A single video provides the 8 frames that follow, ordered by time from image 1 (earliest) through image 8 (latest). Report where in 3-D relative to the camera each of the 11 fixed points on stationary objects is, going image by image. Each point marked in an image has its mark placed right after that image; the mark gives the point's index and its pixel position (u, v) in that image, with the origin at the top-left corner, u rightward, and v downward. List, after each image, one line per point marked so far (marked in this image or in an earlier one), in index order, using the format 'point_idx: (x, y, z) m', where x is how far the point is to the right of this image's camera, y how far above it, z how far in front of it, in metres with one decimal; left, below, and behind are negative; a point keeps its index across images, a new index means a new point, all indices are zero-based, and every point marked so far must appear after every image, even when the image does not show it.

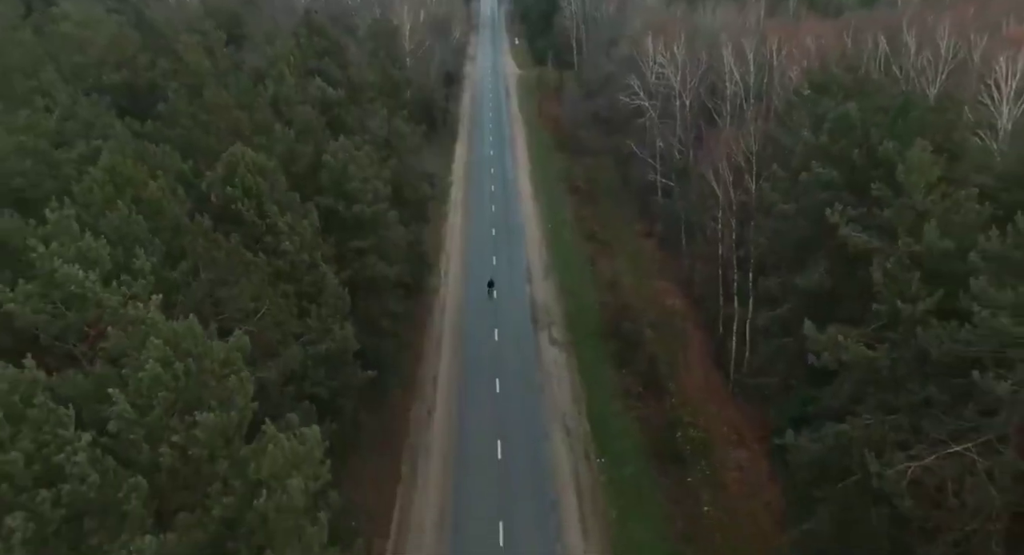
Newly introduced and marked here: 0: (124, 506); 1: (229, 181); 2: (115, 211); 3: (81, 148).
0: (-5.1, -3.0, +9.3) m
1: (-7.0, +2.3, +17.4) m
2: (-7.8, +1.3, +14.0) m
3: (-10.9, +3.1, +17.7) m
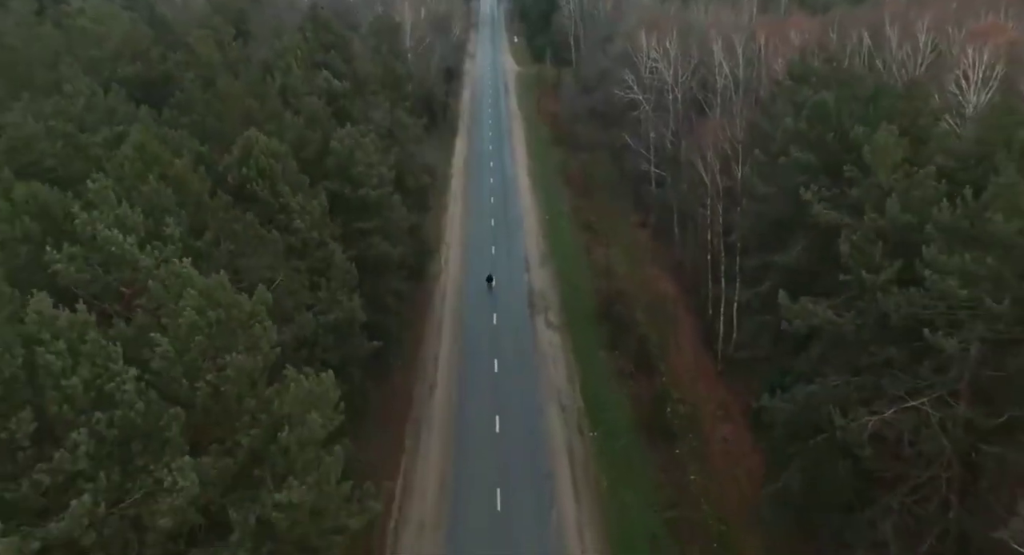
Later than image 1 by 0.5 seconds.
0: (-5.3, -2.3, +10.7) m
1: (-7.1, +2.9, +18.7) m
2: (-7.9, +2.0, +15.4) m
3: (-11.0, +3.8, +19.1) m
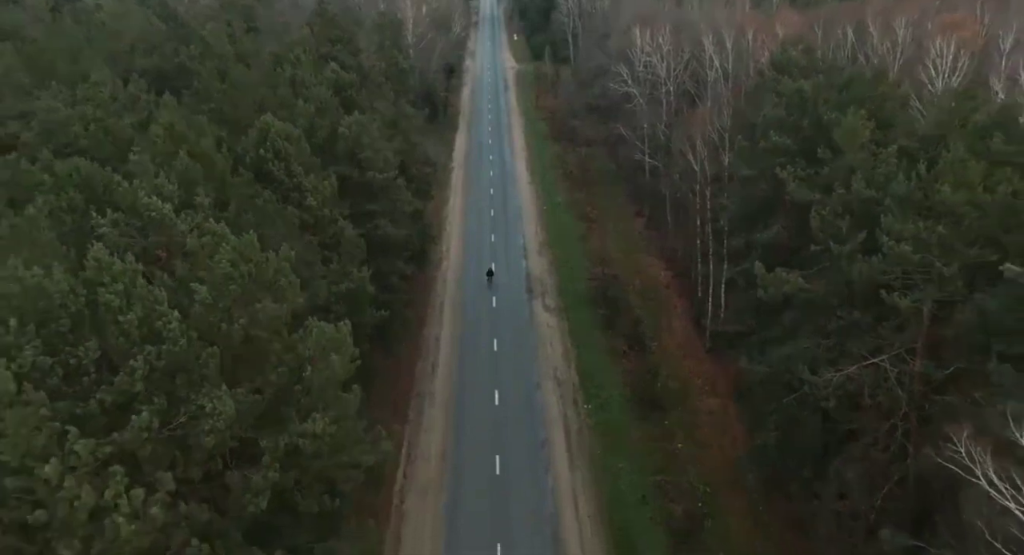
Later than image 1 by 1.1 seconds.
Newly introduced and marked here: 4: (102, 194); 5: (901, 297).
0: (-5.3, -1.6, +12.3) m
1: (-7.2, +3.7, +20.3) m
2: (-8.0, +2.8, +17.0) m
3: (-11.1, +4.6, +20.7) m
4: (-9.3, +1.8, +15.7) m
5: (+9.3, -0.5, +17.0) m
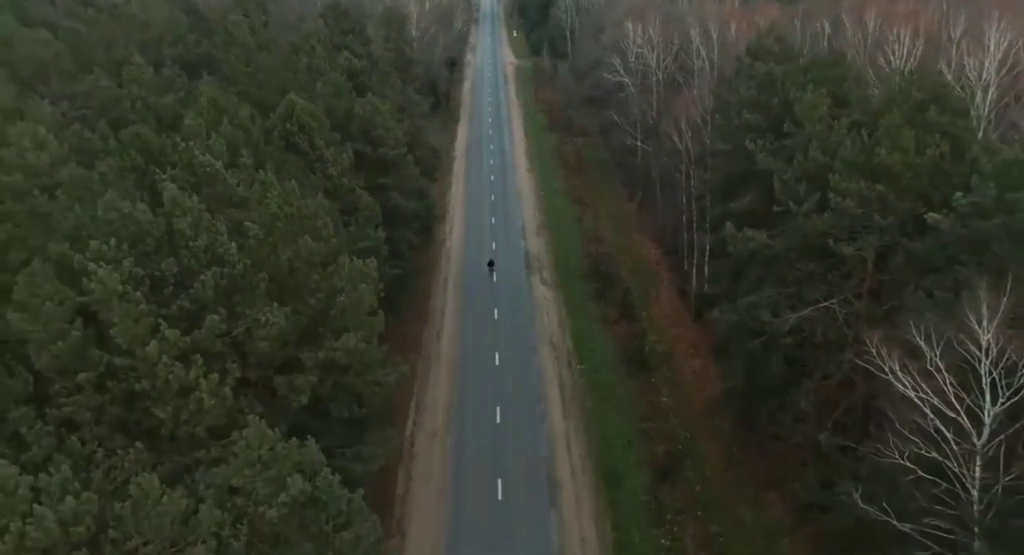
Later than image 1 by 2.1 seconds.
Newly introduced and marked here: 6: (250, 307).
0: (-5.4, -0.2, +15.1) m
1: (-7.2, +5.1, +23.0) m
2: (-8.0, +4.1, +19.7) m
3: (-11.1, +5.9, +23.4) m
4: (-9.3, +3.2, +18.4) m
5: (+9.3, +0.9, +19.7) m
6: (-5.4, -0.6, +14.9) m
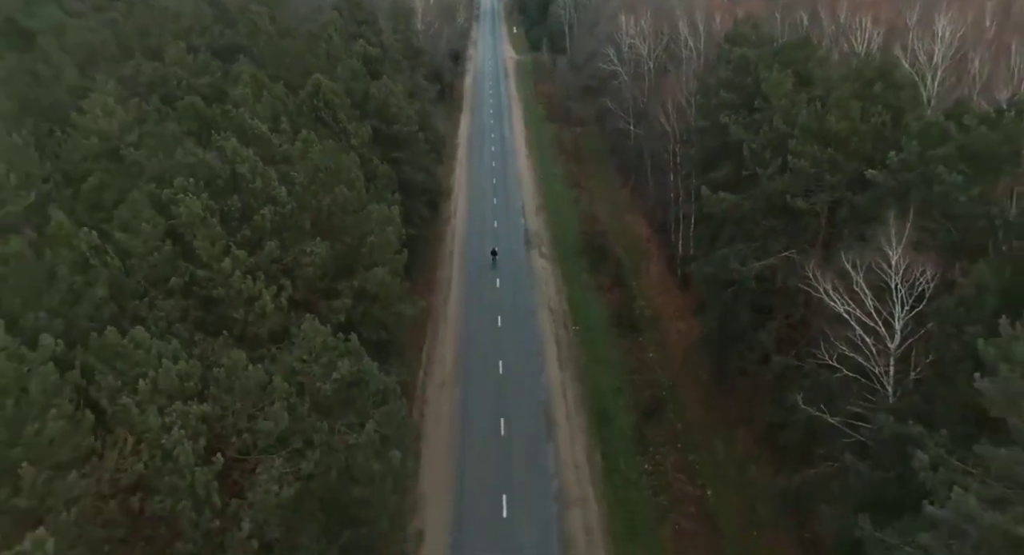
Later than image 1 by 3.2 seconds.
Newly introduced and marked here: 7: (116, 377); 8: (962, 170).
0: (-5.3, +1.3, +18.2) m
1: (-7.2, +6.6, +26.2) m
2: (-8.0, +5.7, +22.8) m
3: (-11.1, +7.5, +26.5) m
4: (-9.3, +4.7, +21.6) m
5: (+9.3, +2.4, +22.9) m
6: (-5.4, +0.9, +18.0) m
7: (-6.6, -1.7, +11.9) m
8: (+10.7, +2.5, +17.0) m
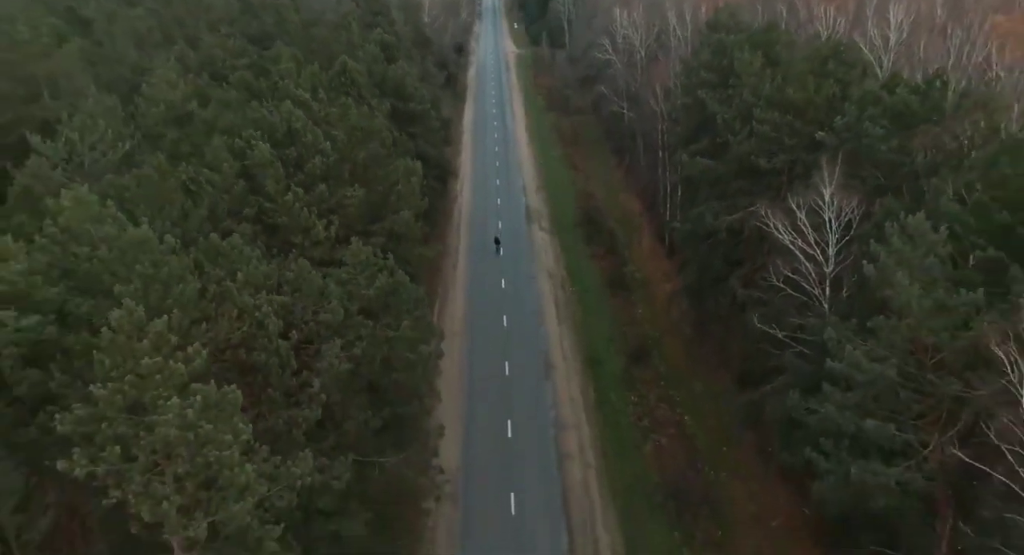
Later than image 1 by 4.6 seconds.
0: (-5.2, +3.2, +22.0) m
1: (-7.0, +8.5, +30.0) m
2: (-7.8, +7.5, +26.6) m
3: (-11.0, +9.4, +30.3) m
4: (-9.1, +6.6, +25.3) m
5: (+9.5, +4.3, +26.7) m
6: (-5.2, +2.8, +21.8) m
7: (-6.5, +0.2, +15.7) m
8: (+10.9, +4.4, +20.8) m
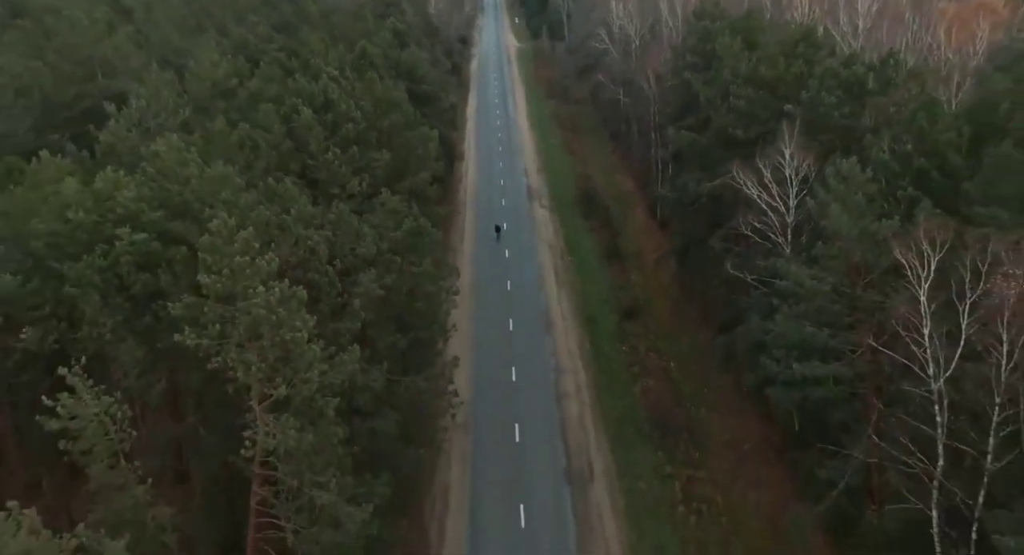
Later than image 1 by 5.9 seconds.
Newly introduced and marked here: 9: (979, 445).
0: (-5.0, +4.9, +25.3) m
1: (-6.9, +10.3, +33.3) m
2: (-7.7, +9.3, +29.9) m
3: (-10.8, +11.1, +33.6) m
4: (-8.9, +8.3, +28.7) m
5: (+9.6, +6.0, +30.0) m
6: (-5.0, +4.5, +25.2) m
7: (-6.3, +1.8, +19.1) m
8: (+11.0, +6.1, +24.1) m
9: (+9.9, -3.5, +15.1) m
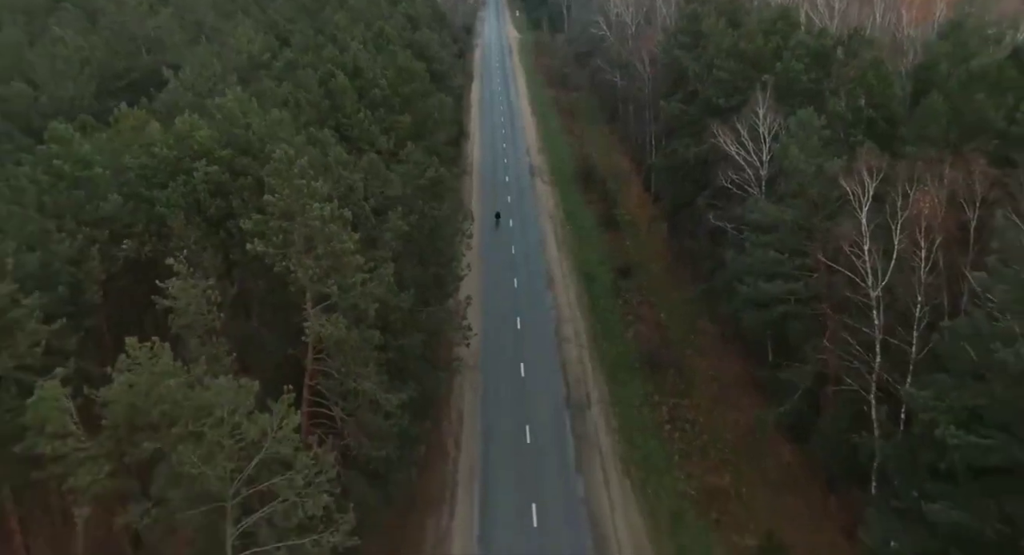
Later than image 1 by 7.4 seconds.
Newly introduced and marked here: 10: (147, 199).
0: (-4.8, +6.9, +28.6) m
1: (-6.6, +12.3, +36.5) m
2: (-7.4, +11.3, +33.1) m
3: (-10.5, +13.2, +36.8) m
4: (-8.7, +10.3, +31.9) m
5: (+9.9, +8.1, +33.3) m
6: (-4.8, +6.5, +28.4) m
7: (-6.0, +3.8, +22.4) m
8: (+11.3, +8.1, +27.3) m
9: (+10.2, -1.5, +18.4) m
10: (-9.6, +2.1, +18.8) m
